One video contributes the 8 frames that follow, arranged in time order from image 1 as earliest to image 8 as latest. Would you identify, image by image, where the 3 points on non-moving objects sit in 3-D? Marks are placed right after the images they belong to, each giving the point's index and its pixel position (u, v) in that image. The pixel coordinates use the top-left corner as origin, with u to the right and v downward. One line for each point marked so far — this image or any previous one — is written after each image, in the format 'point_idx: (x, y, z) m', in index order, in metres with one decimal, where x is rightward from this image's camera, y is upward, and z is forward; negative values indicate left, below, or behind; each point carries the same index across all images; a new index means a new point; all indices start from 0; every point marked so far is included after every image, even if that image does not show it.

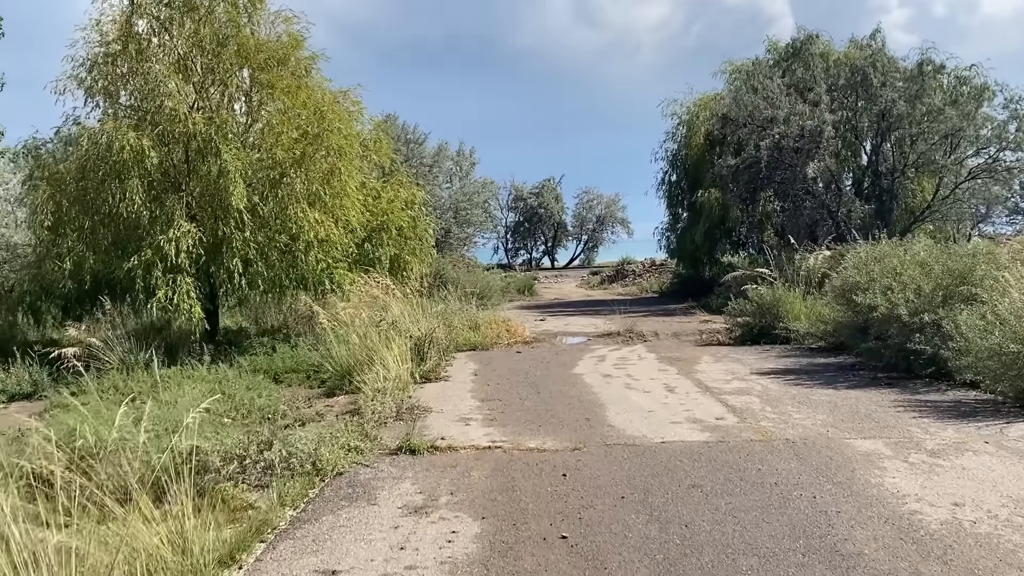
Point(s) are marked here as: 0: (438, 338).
0: (-0.9, -0.6, +10.3) m
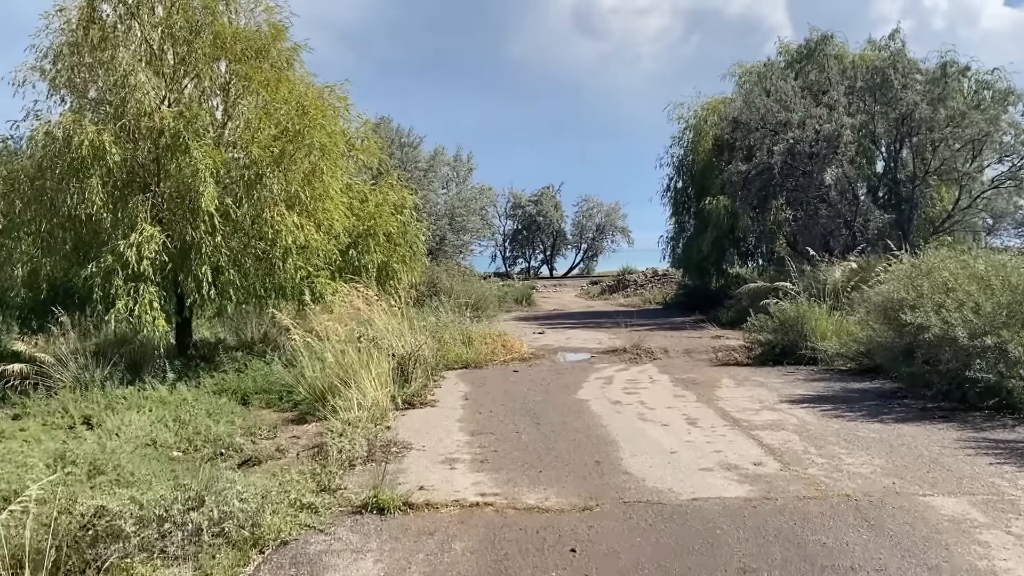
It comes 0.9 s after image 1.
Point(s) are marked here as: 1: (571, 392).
0: (-1.0, -0.8, +9.2) m
1: (+0.6, -1.0, +8.1) m
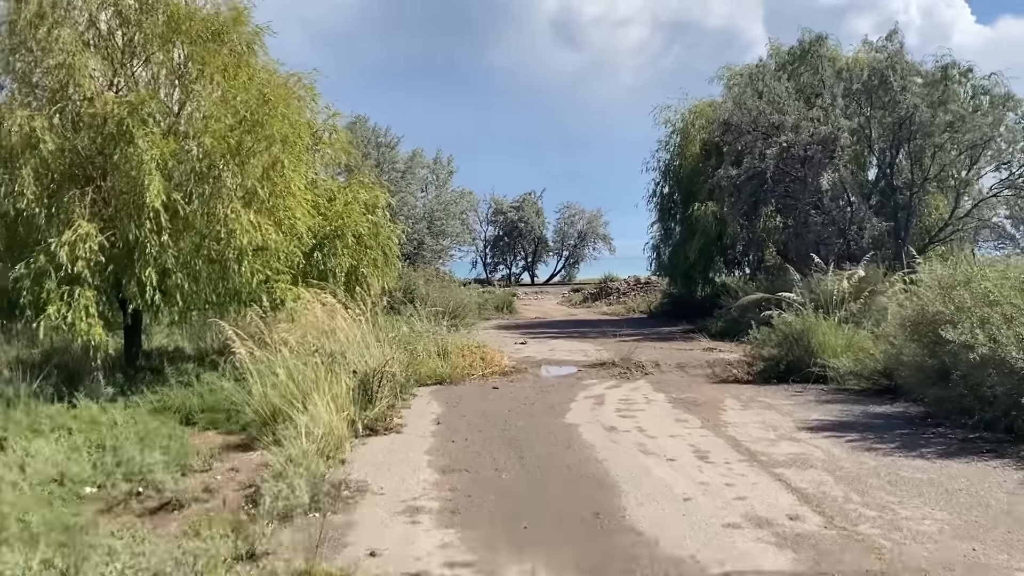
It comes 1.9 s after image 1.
0: (-1.2, -0.8, +8.2) m
1: (+0.4, -1.1, +7.1) m
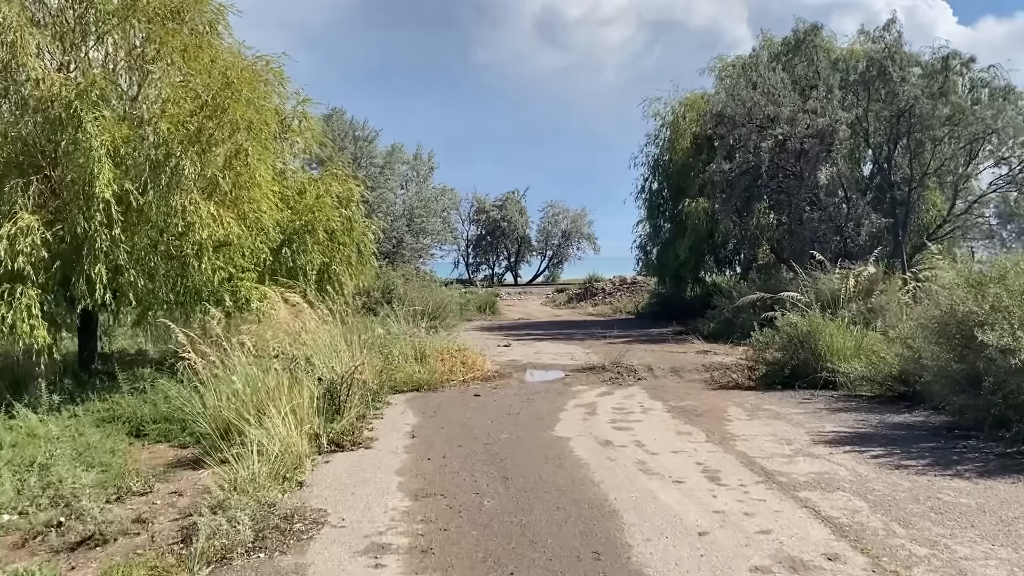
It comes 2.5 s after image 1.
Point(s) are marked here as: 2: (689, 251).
0: (-1.3, -0.8, +7.5) m
1: (+0.3, -1.1, +6.4) m
2: (+4.2, +0.9, +19.7) m
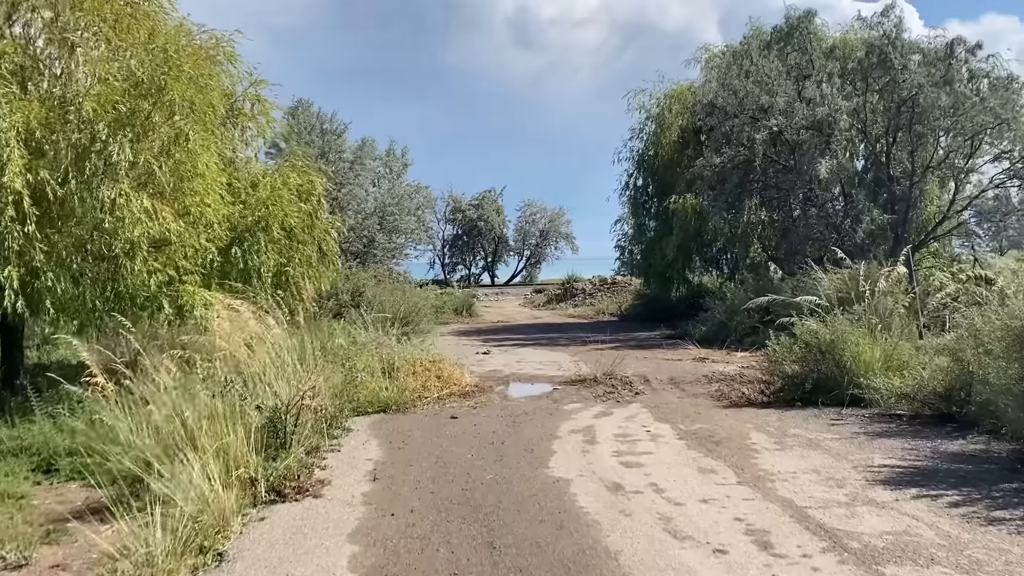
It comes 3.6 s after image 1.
0: (-1.4, -0.9, +6.3) m
1: (+0.2, -1.1, +5.3) m
2: (+3.7, +0.8, +18.6) m
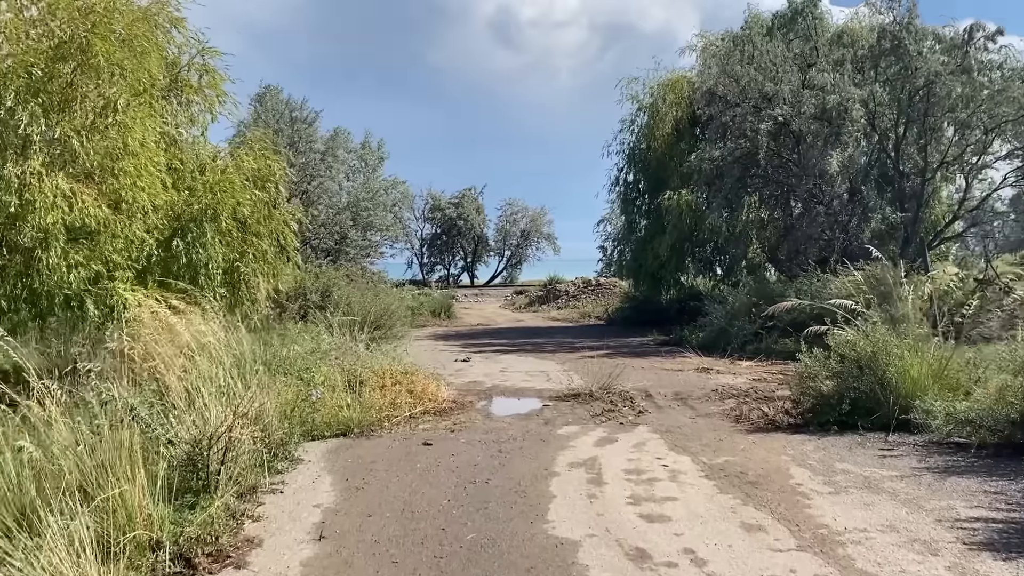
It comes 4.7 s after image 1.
0: (-1.5, -0.9, +5.0) m
1: (+0.1, -1.1, +4.1) m
2: (+3.3, +0.8, +17.5) m
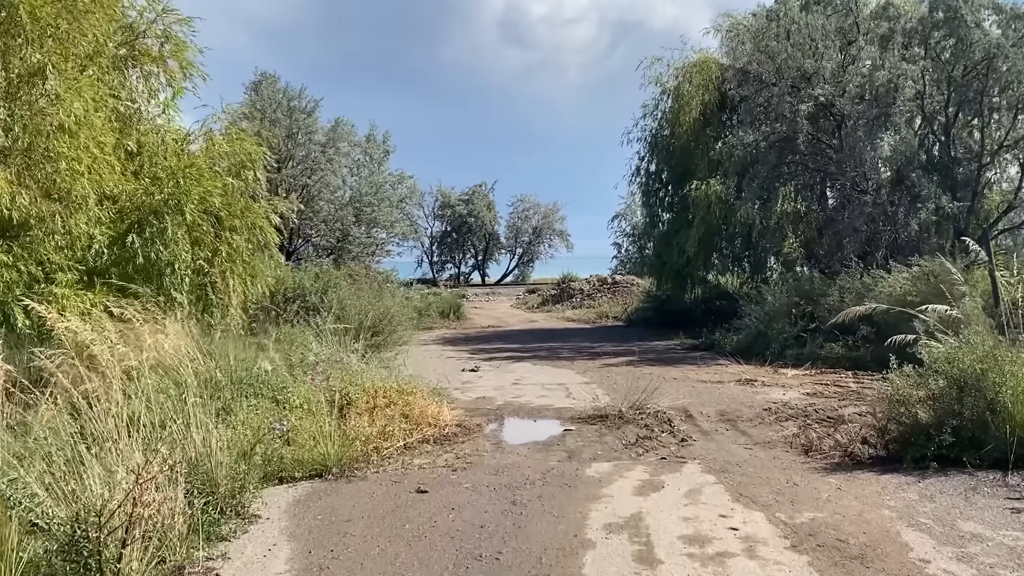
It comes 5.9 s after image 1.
0: (-1.4, -0.9, +3.8) m
1: (+0.2, -1.1, +2.8) m
2: (+3.6, +0.8, +16.2) m
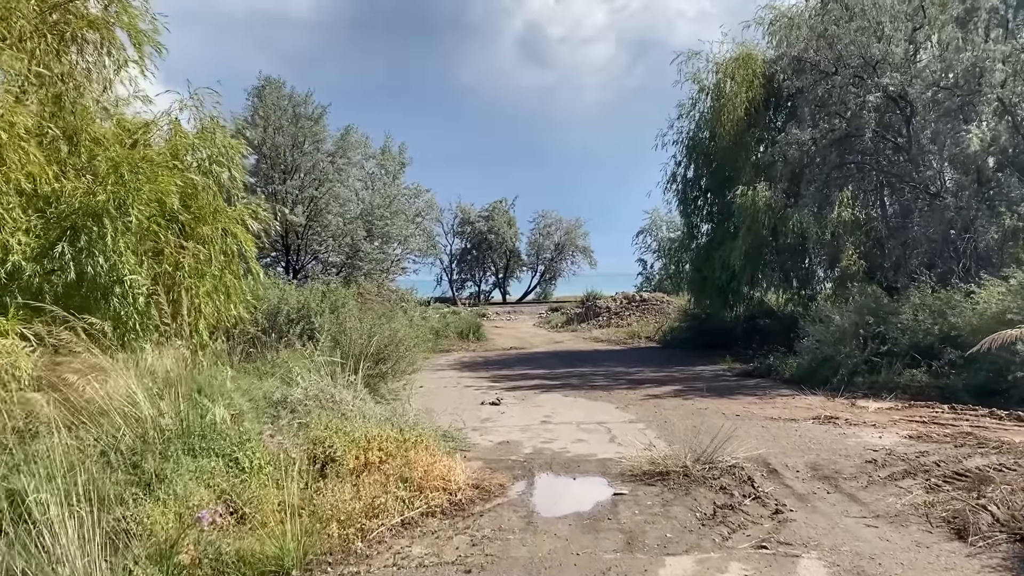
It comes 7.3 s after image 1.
0: (-1.3, -1.0, +2.3) m
1: (+0.3, -1.2, +1.3) m
2: (+4.0, +0.5, +14.6) m
